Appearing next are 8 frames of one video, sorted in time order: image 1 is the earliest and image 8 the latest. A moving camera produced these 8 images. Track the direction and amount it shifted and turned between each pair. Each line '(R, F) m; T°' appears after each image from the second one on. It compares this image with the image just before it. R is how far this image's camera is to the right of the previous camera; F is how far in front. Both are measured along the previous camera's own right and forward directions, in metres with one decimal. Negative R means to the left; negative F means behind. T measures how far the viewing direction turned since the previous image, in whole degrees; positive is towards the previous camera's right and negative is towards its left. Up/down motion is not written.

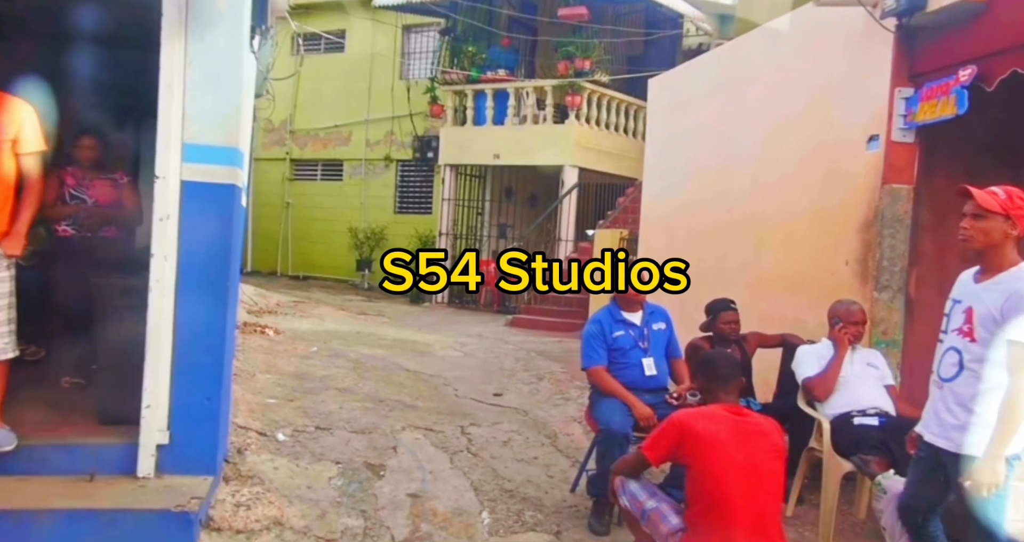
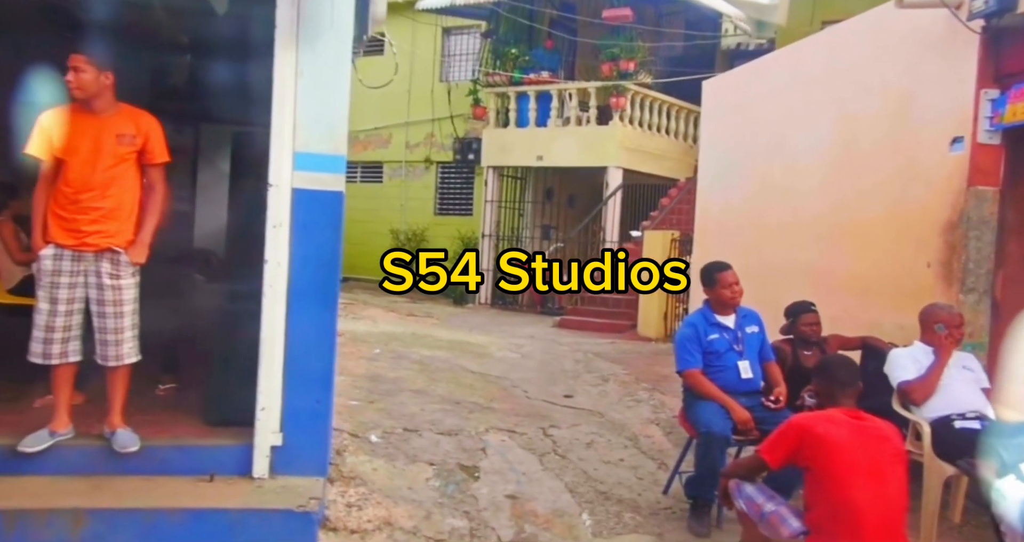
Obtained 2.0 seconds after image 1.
(-0.4, -0.1) m; -1°
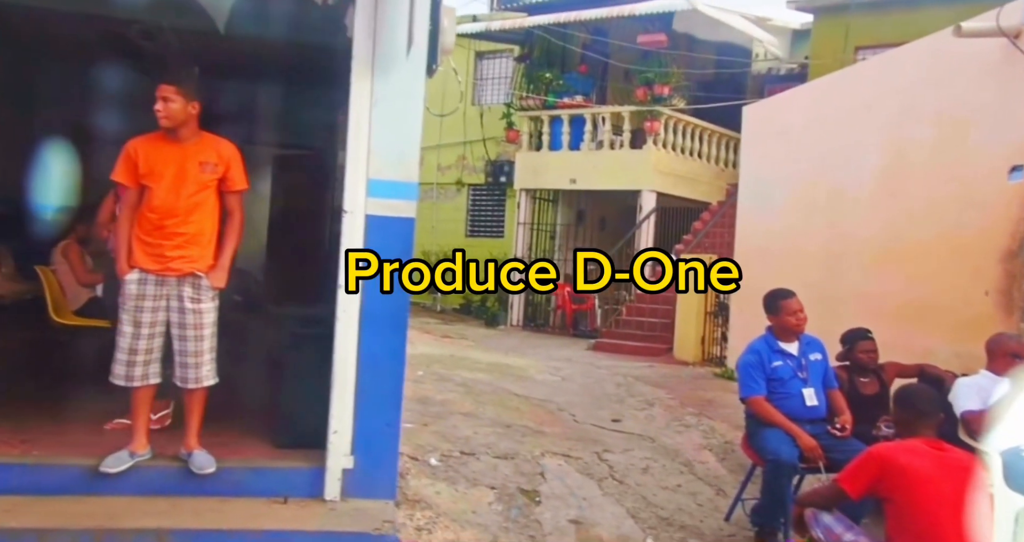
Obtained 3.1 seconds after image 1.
(-0.3, 0.0) m; -1°
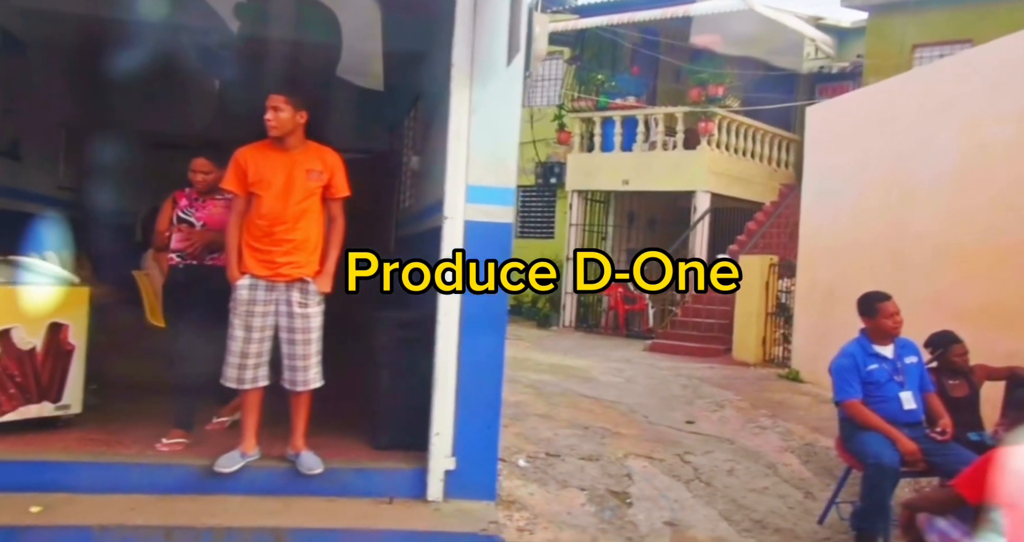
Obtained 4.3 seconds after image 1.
(-0.3, 0.0) m; -2°
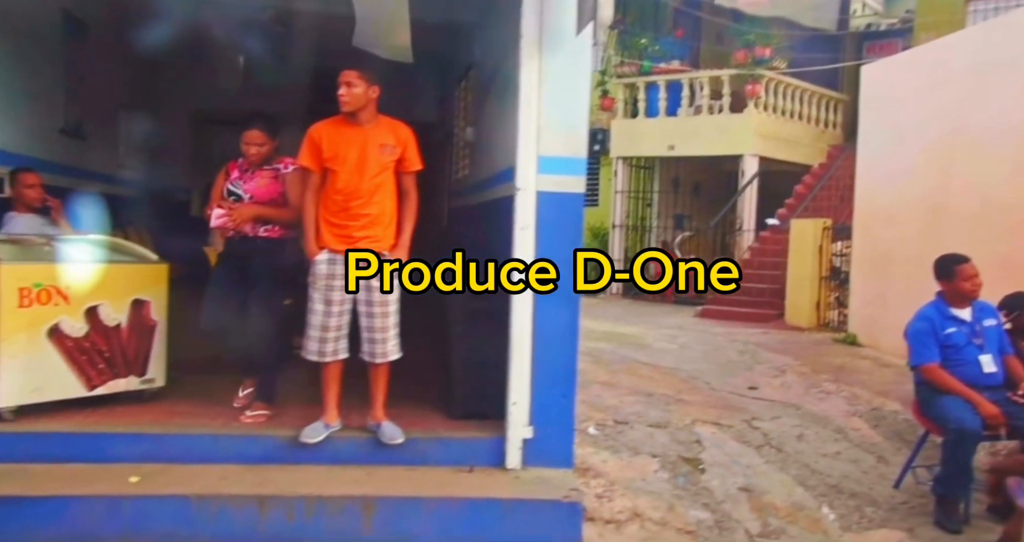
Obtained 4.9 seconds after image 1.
(-0.2, 0.0) m; -3°
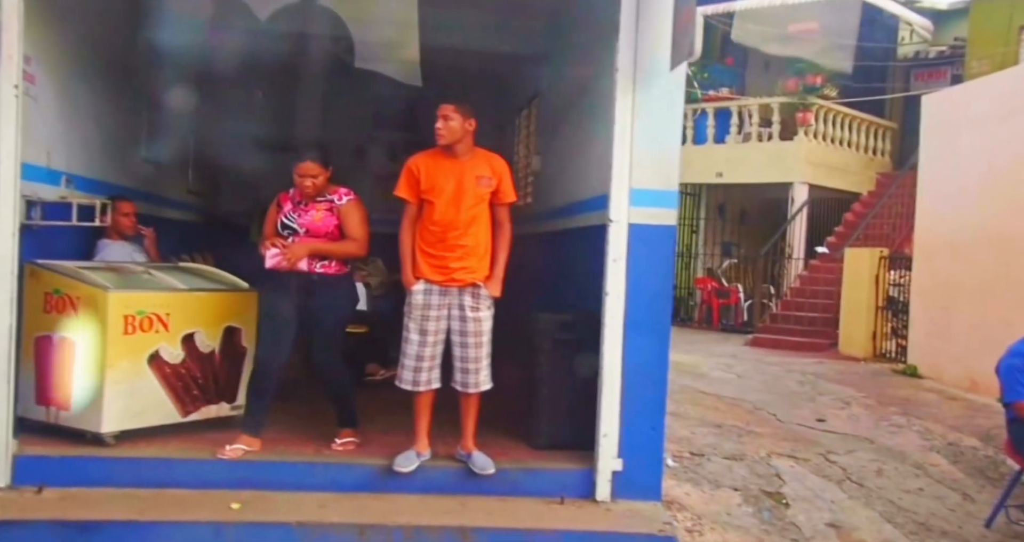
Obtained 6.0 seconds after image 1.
(-0.3, -0.1) m; -2°
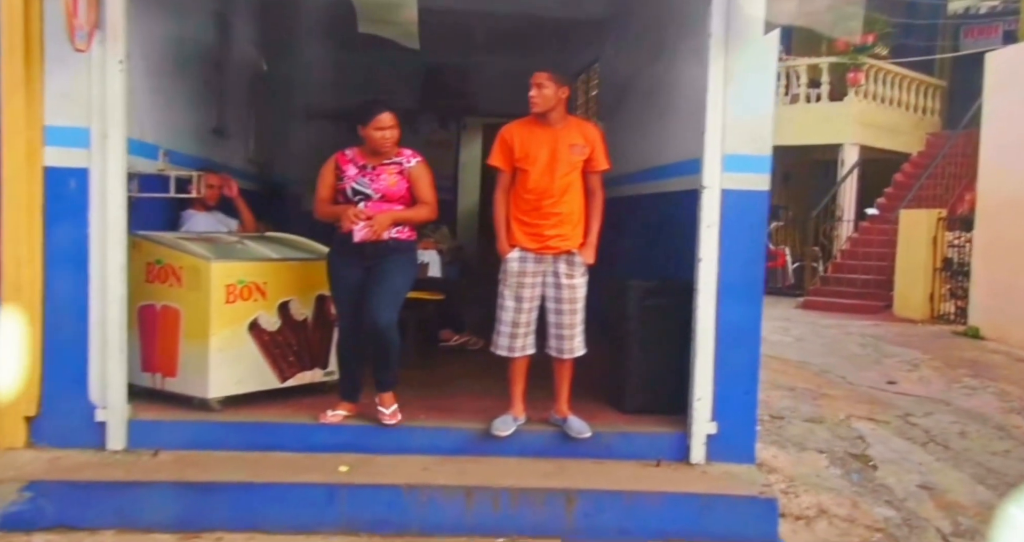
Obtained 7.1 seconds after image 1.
(-0.3, 0.0) m; -2°
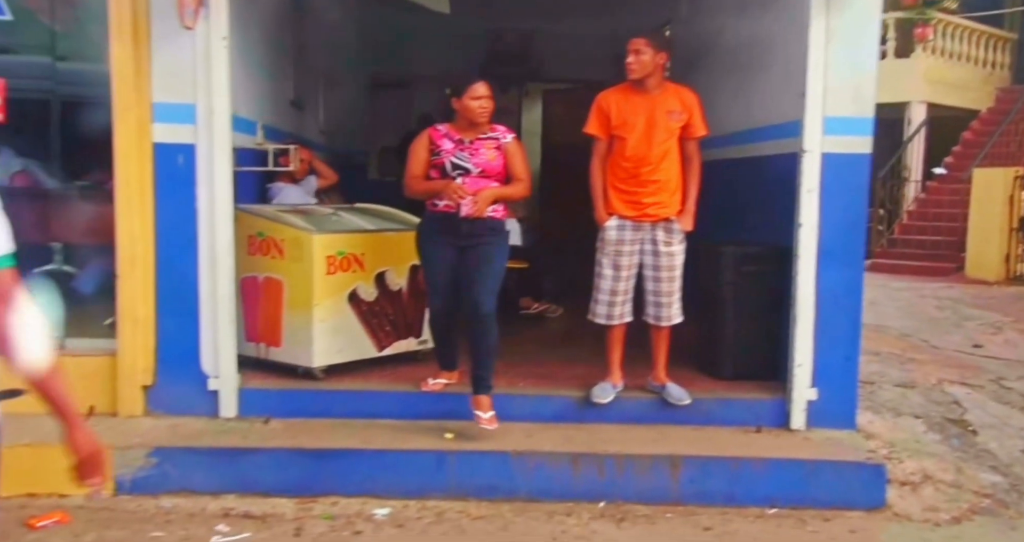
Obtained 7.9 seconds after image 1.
(-0.3, 0.0) m; -3°
